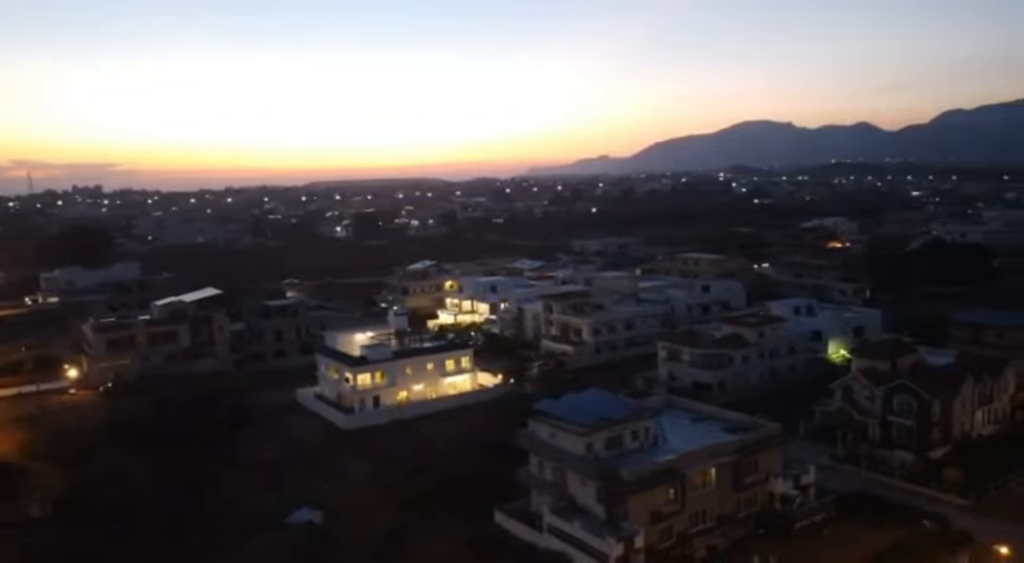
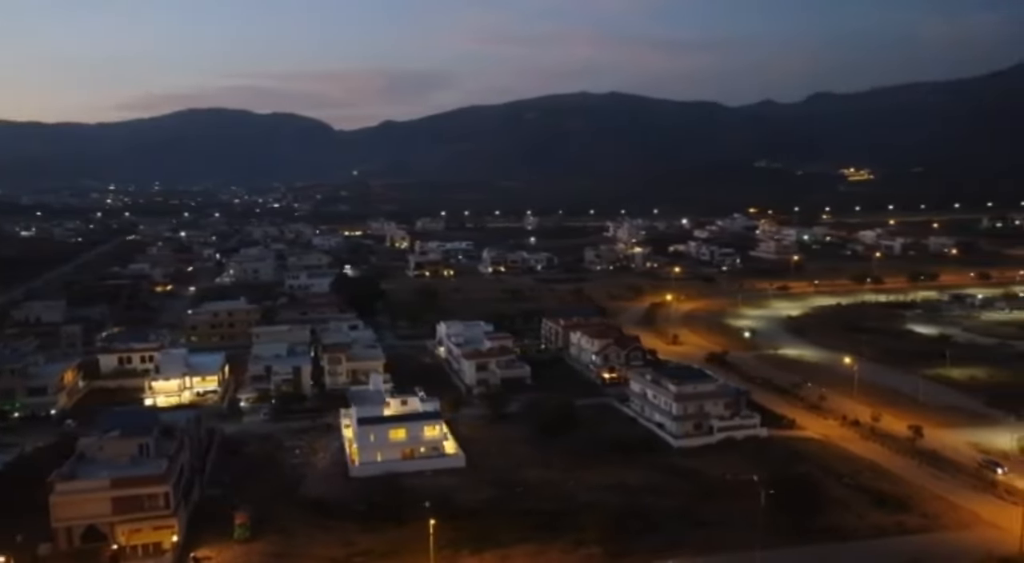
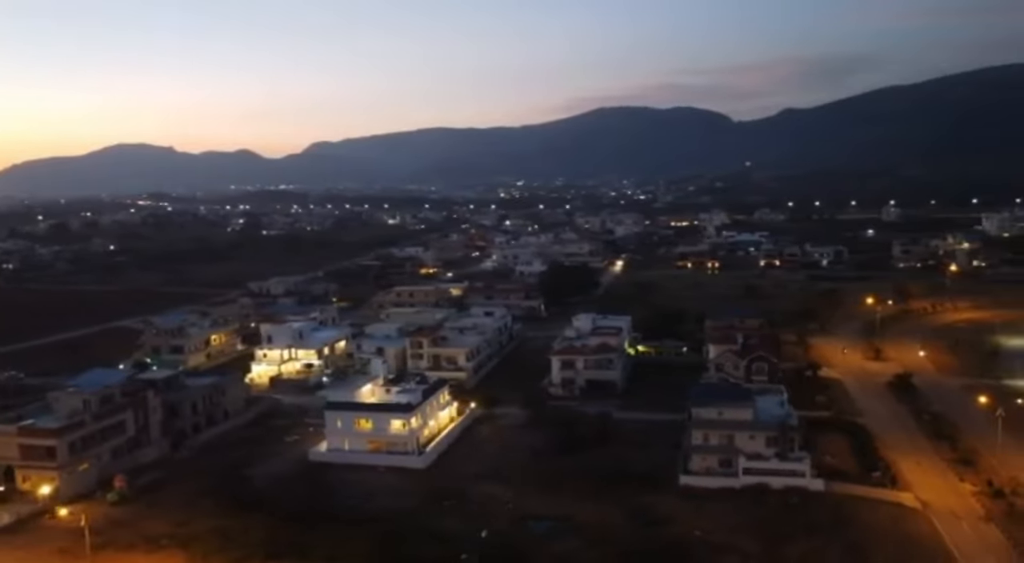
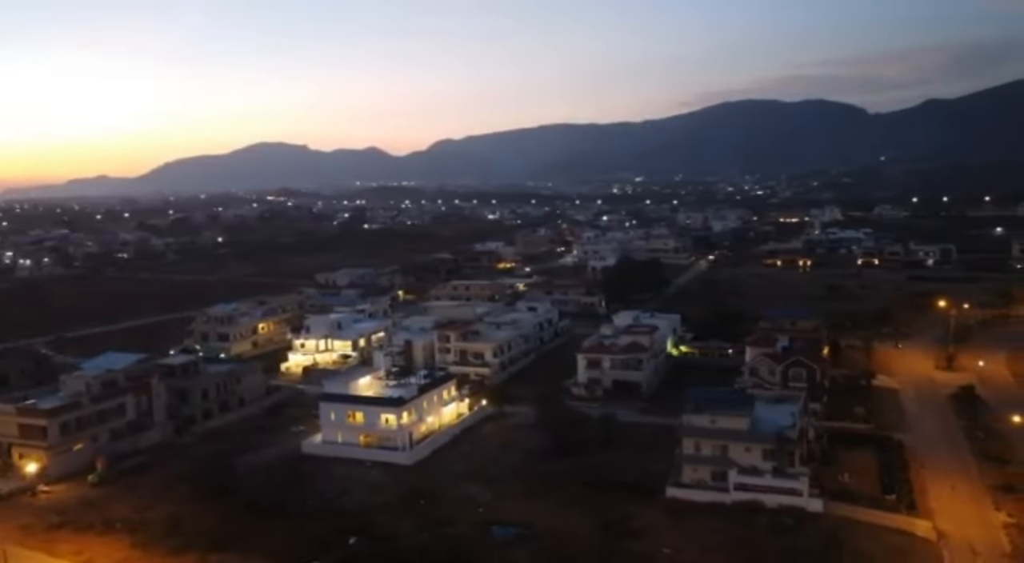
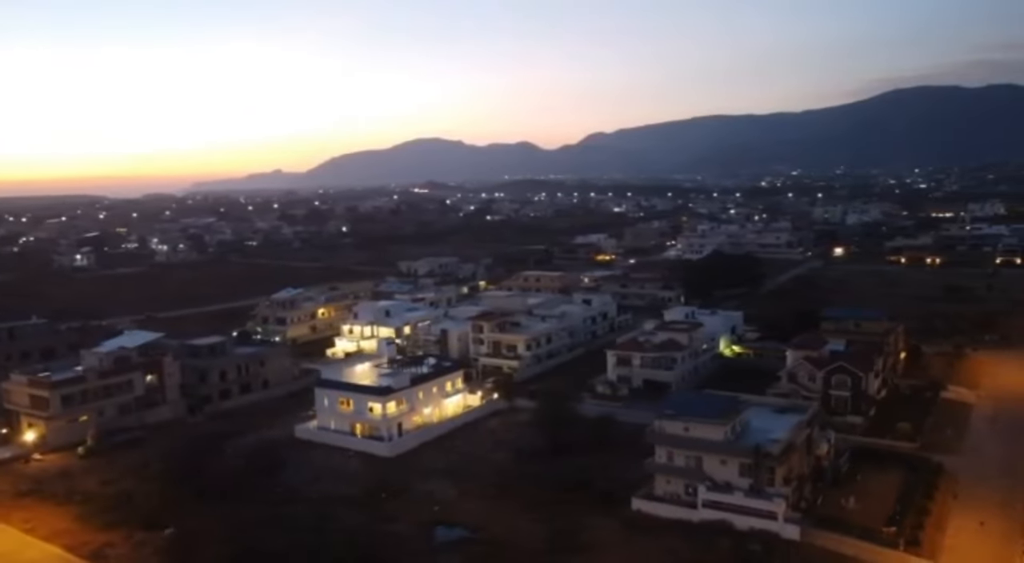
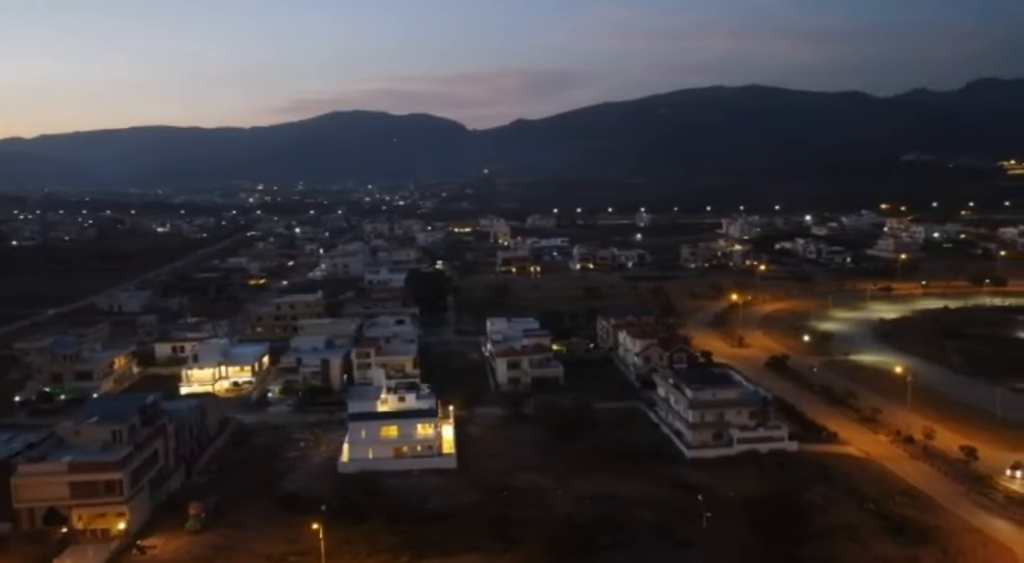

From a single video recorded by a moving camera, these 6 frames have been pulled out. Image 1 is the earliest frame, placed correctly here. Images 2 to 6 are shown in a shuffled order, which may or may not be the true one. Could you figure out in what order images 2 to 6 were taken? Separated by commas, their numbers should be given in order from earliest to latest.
5, 4, 3, 6, 2
